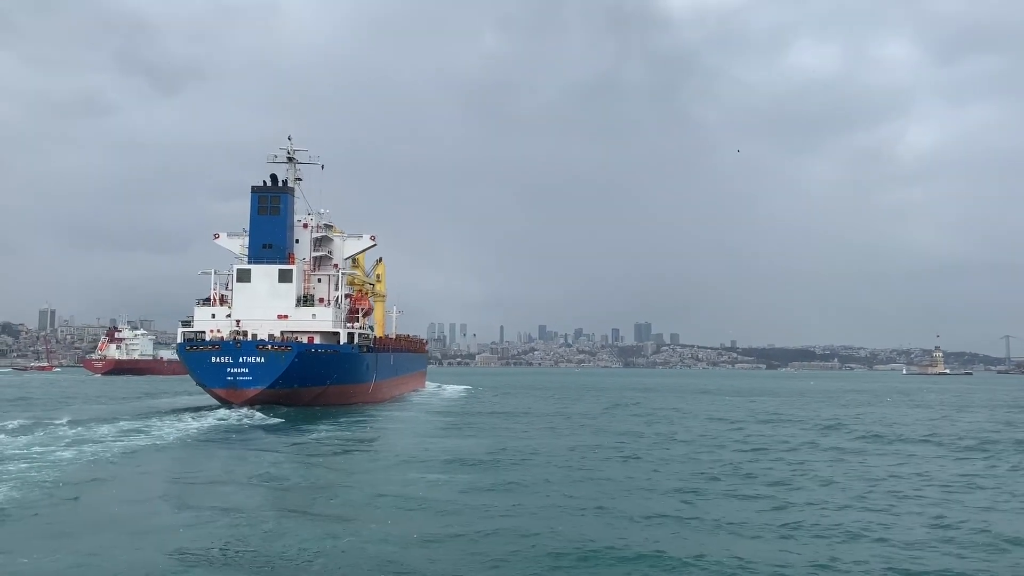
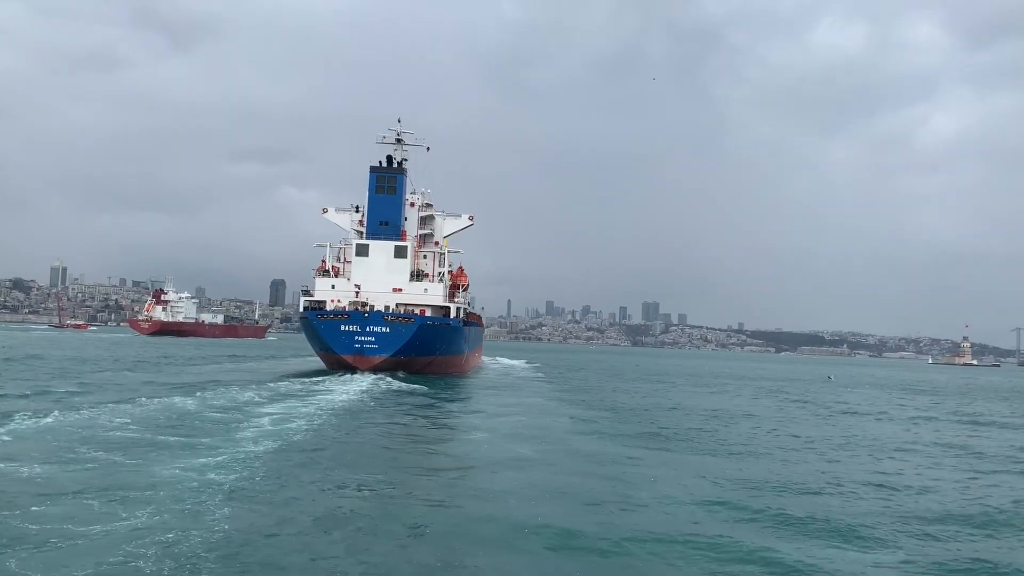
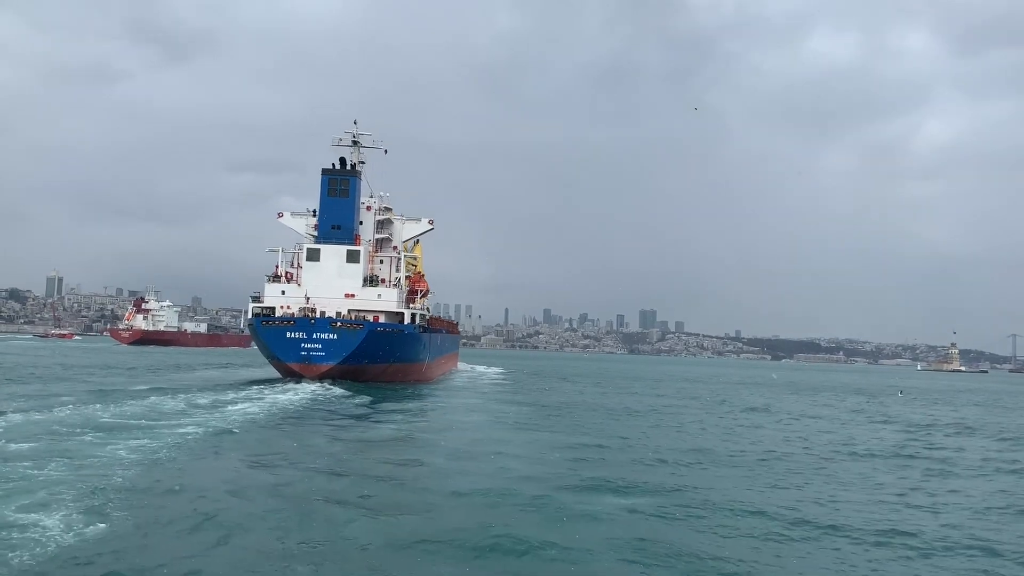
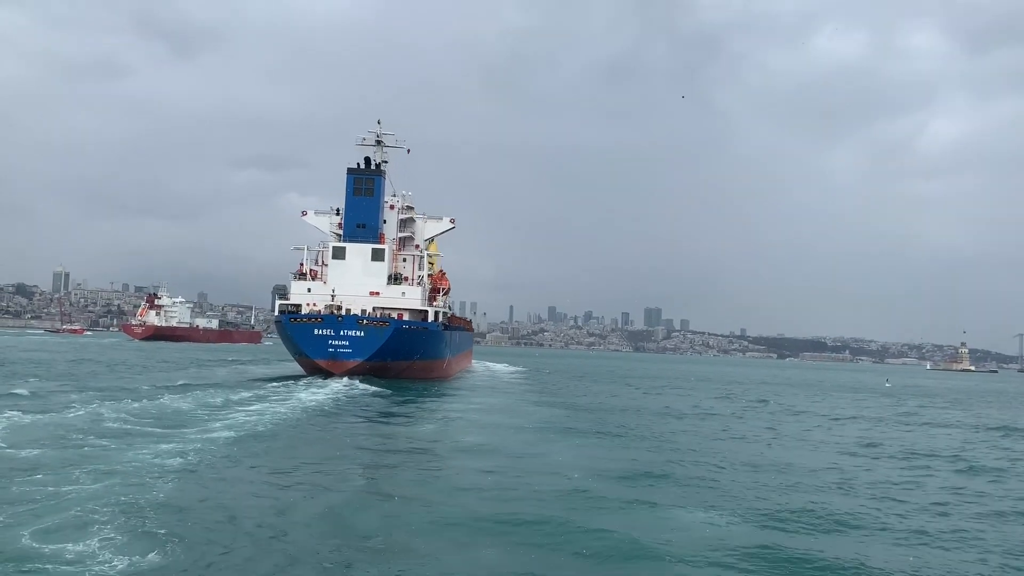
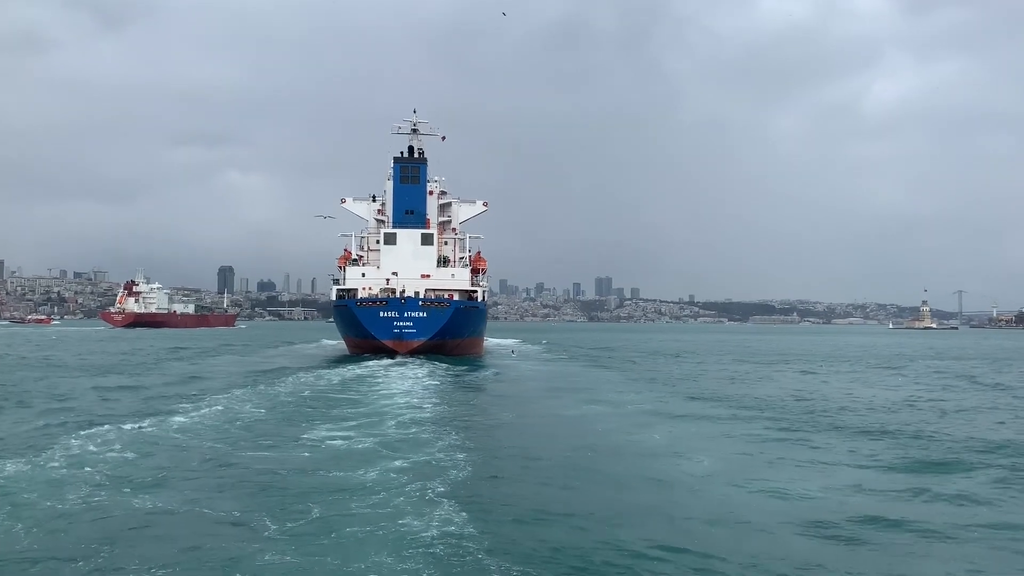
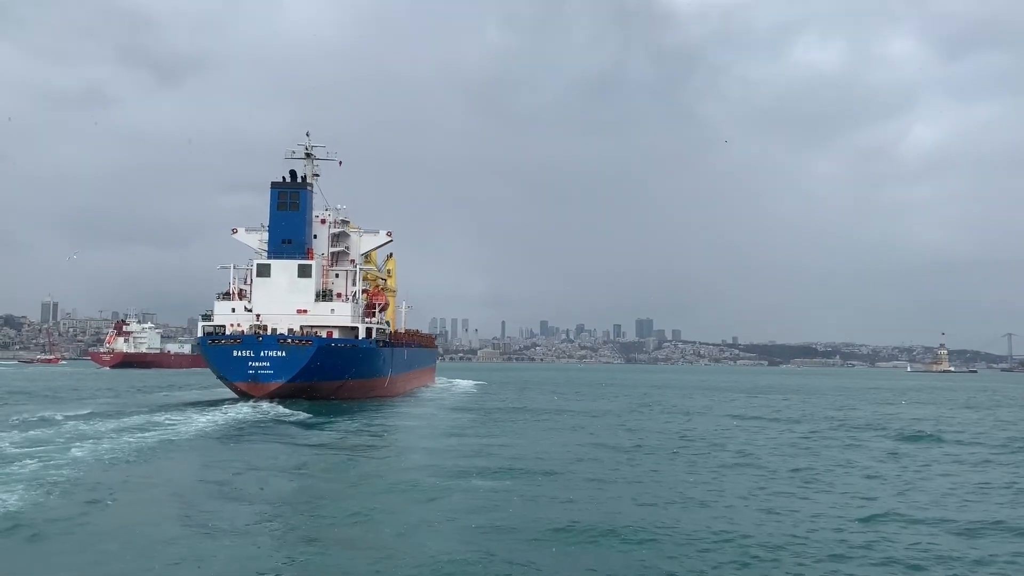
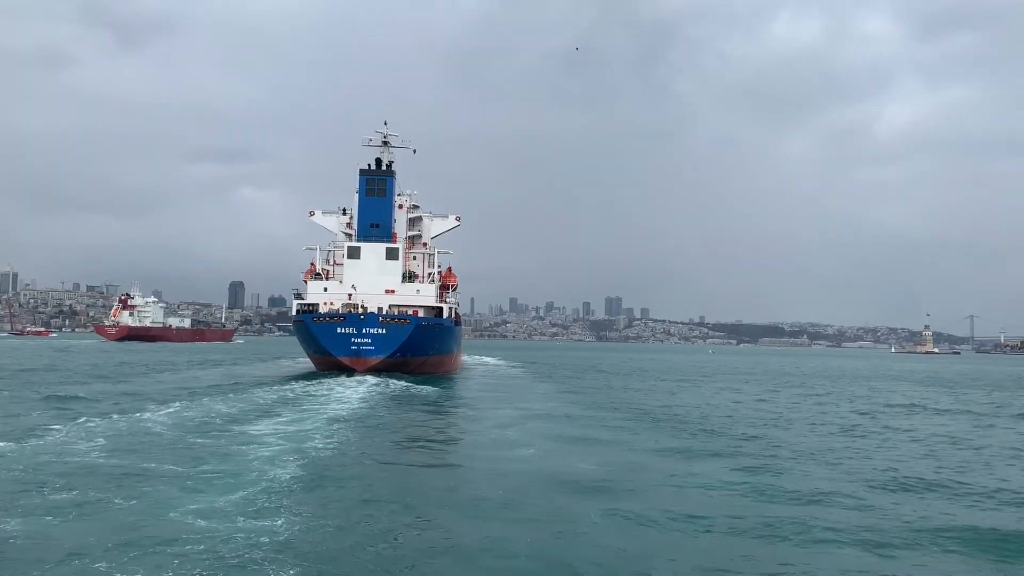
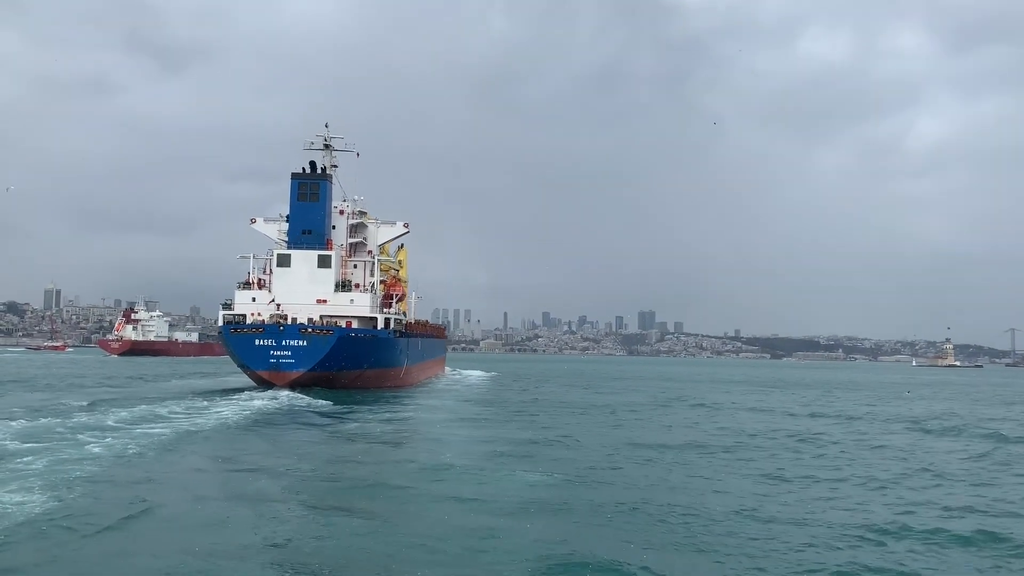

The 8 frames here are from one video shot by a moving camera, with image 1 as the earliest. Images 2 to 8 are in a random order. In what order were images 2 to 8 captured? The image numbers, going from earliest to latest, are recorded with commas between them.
6, 8, 3, 4, 2, 7, 5
